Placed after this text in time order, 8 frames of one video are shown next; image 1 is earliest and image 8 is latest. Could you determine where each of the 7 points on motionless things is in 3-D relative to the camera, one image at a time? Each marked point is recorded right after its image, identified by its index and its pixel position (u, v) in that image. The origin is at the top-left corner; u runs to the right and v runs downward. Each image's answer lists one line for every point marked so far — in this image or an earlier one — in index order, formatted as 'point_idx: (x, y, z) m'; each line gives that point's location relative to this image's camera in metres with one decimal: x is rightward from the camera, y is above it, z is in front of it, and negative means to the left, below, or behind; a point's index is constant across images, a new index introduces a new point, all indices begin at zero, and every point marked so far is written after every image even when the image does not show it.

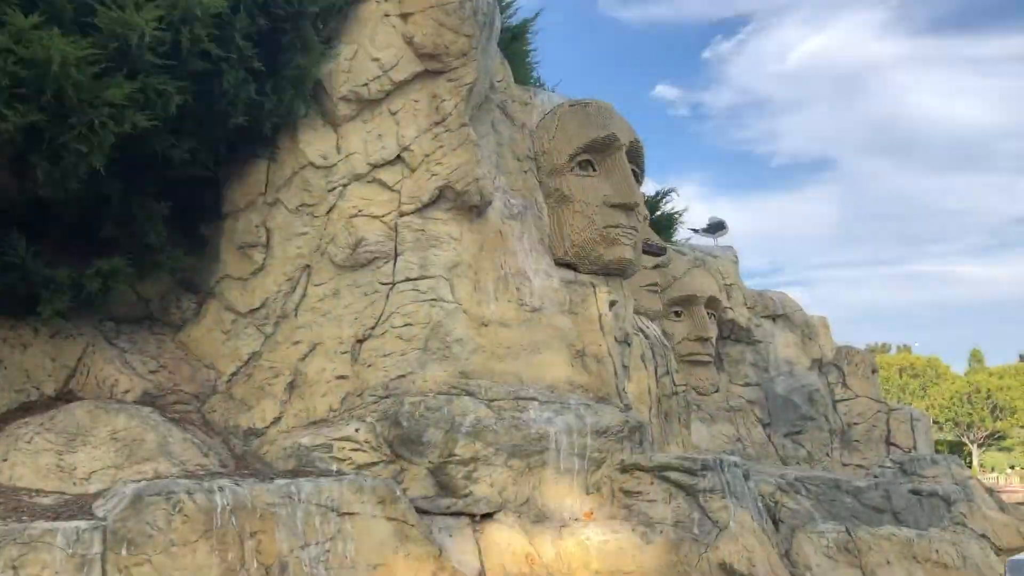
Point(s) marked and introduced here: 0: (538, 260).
0: (+0.3, +0.3, +9.1) m
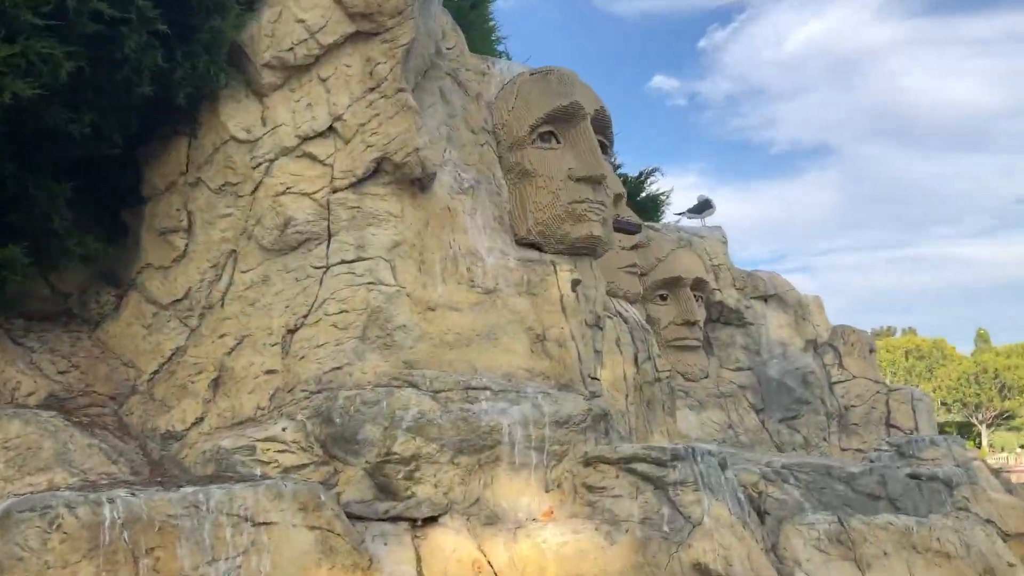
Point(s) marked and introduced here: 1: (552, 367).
0: (-0.2, +0.5, +8.4) m
1: (+0.3, -0.7, +8.0) m
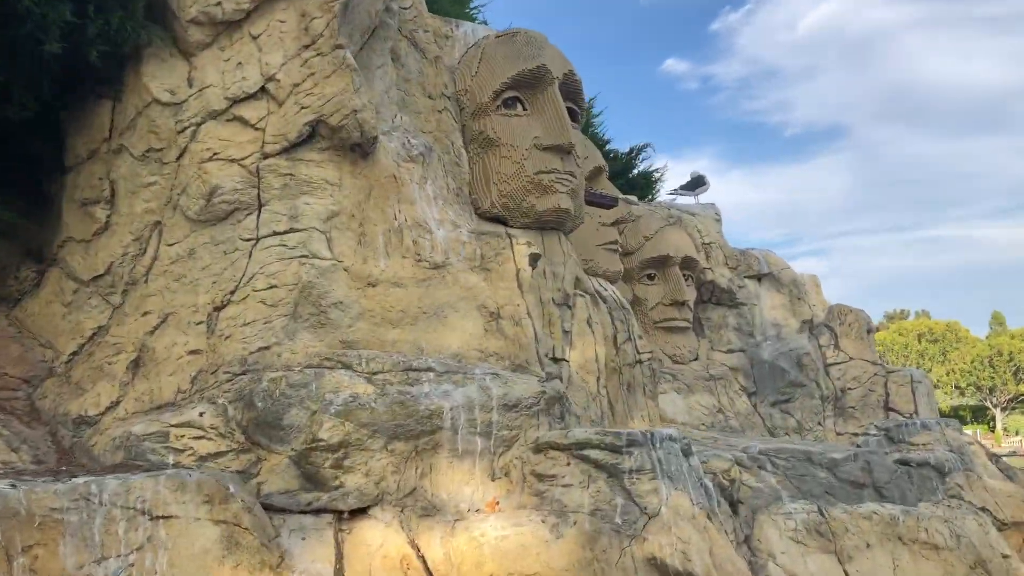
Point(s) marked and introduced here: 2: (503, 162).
0: (-0.5, +0.7, +7.8) m
1: (0.0, -0.5, +7.4) m
2: (-0.1, +1.2, +9.2) m
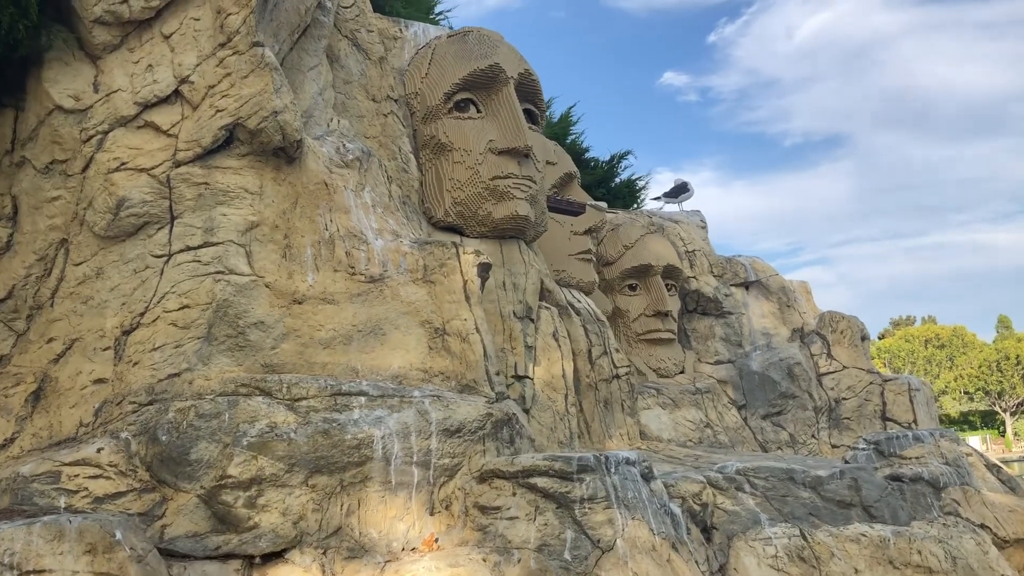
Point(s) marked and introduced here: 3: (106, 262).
0: (-1.0, +0.5, +7.2) m
1: (-0.4, -0.6, +6.8) m
2: (-0.5, +1.1, +8.6) m
3: (-2.7, +0.2, +6.3) m
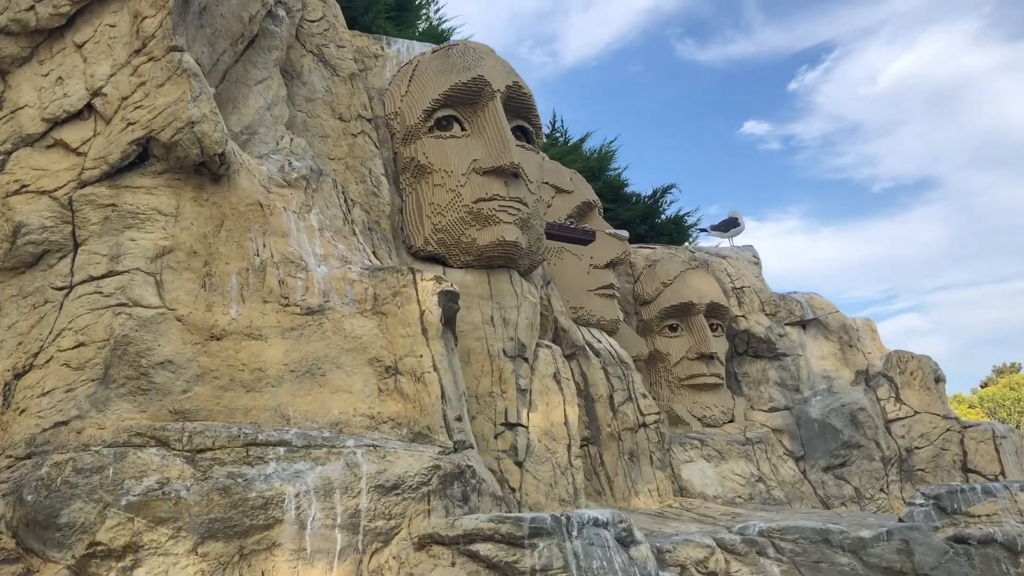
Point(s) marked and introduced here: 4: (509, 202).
0: (-1.2, +0.3, +6.4) m
1: (-0.7, -0.8, +5.8) m
2: (-0.6, +0.8, +7.8) m
3: (-3.0, -0.1, +5.5) m
4: (0.0, +0.7, +7.8) m
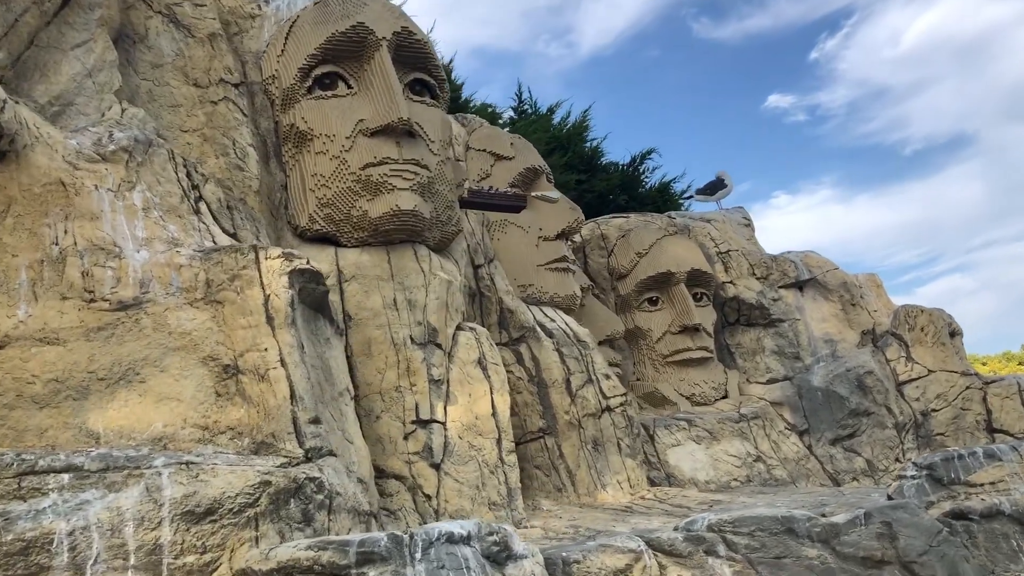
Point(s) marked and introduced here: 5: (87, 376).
0: (-1.9, +0.4, +5.4) m
1: (-1.4, -0.6, +4.8) m
2: (-1.4, +0.9, +6.7) m
3: (-3.7, -0.1, +4.6) m
4: (-0.8, +0.9, +6.8) m
5: (-2.1, -0.4, +4.6) m
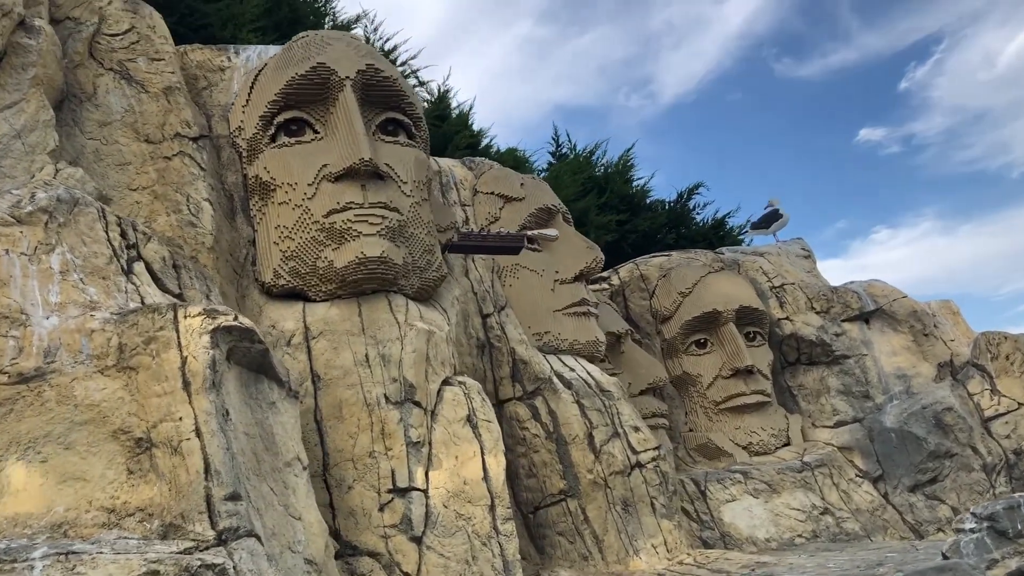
0: (-2.2, 0.0, +4.9) m
1: (-1.6, -0.9, +4.3) m
2: (-1.5, +0.5, +6.3) m
3: (-4.0, -0.6, +4.3) m
4: (-0.9, +0.5, +6.2) m
5: (-2.4, -0.7, +4.2) m
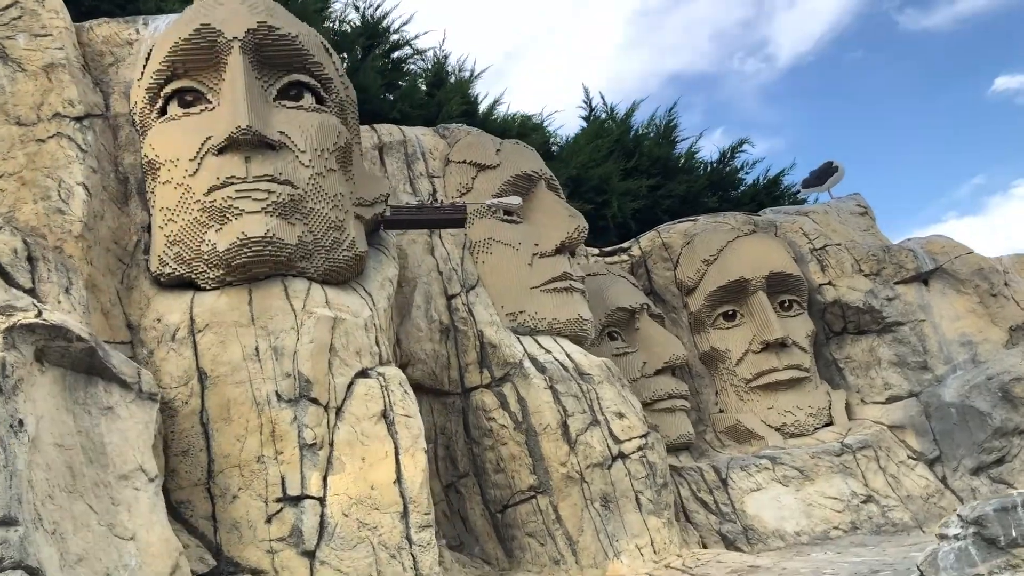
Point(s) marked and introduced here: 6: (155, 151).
0: (-2.9, 0.0, +4.4) m
1: (-2.3, -0.9, +3.7) m
2: (-2.1, +0.6, +5.7) m
3: (-4.7, -0.7, +4.1) m
4: (-1.5, +0.6, +5.6) m
5: (-3.1, -0.8, +3.7) m
6: (-2.2, +0.8, +5.8) m
